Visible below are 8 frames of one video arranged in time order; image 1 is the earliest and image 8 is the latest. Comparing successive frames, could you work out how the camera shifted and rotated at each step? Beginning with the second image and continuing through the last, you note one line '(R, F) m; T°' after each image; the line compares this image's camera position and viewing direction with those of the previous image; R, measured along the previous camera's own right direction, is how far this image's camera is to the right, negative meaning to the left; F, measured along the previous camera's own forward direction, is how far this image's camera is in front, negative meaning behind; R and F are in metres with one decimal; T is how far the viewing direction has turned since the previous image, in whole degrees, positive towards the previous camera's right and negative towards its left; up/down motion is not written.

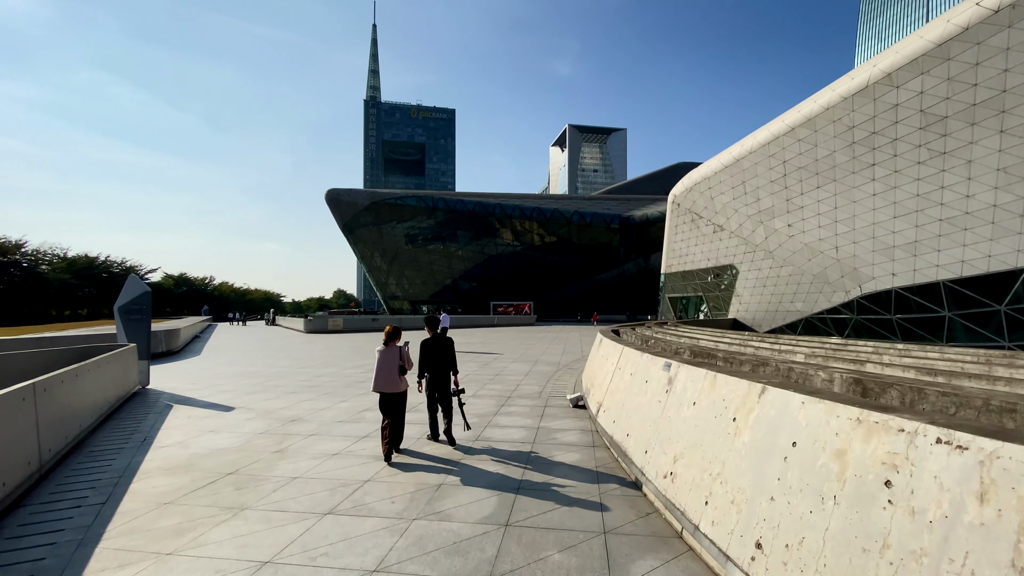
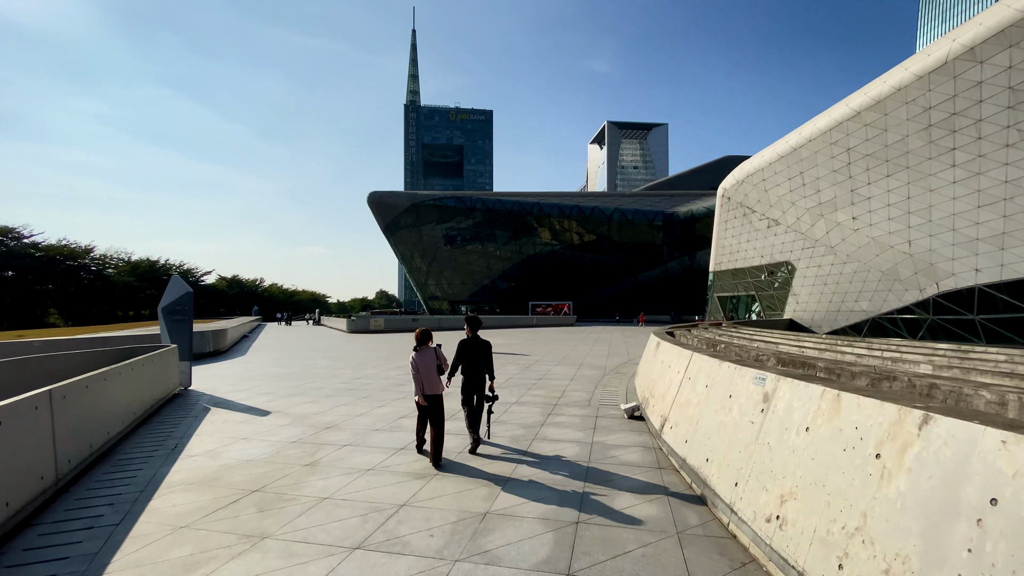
(-0.1, +0.6) m; -5°
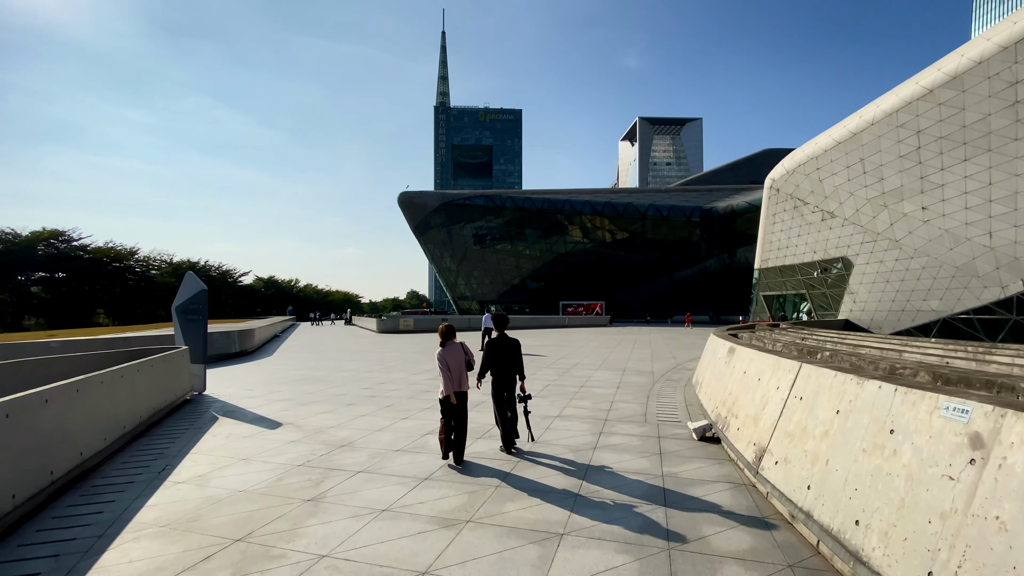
(-0.2, +1.0) m; -4°
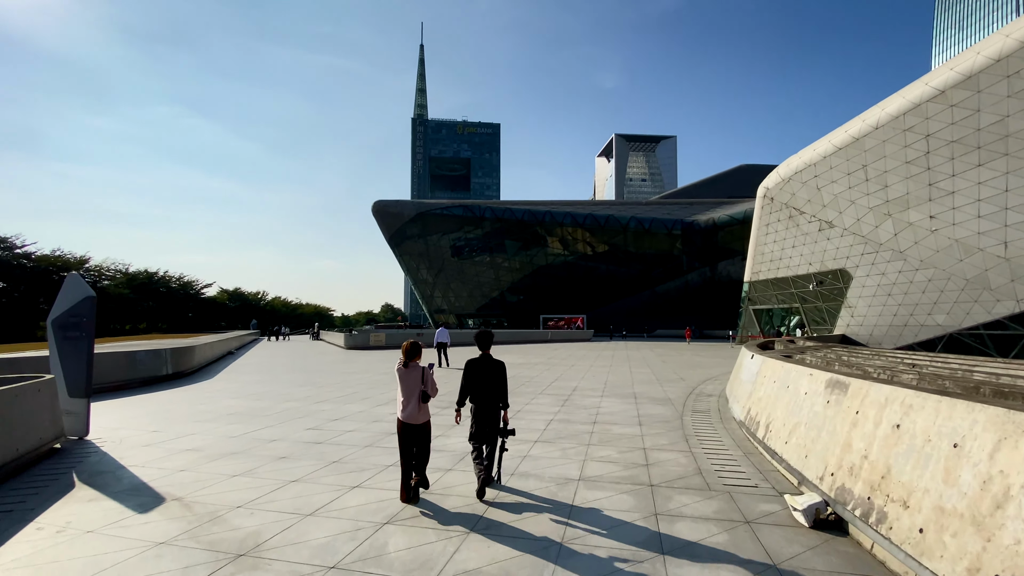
(-0.3, +2.0) m; +3°
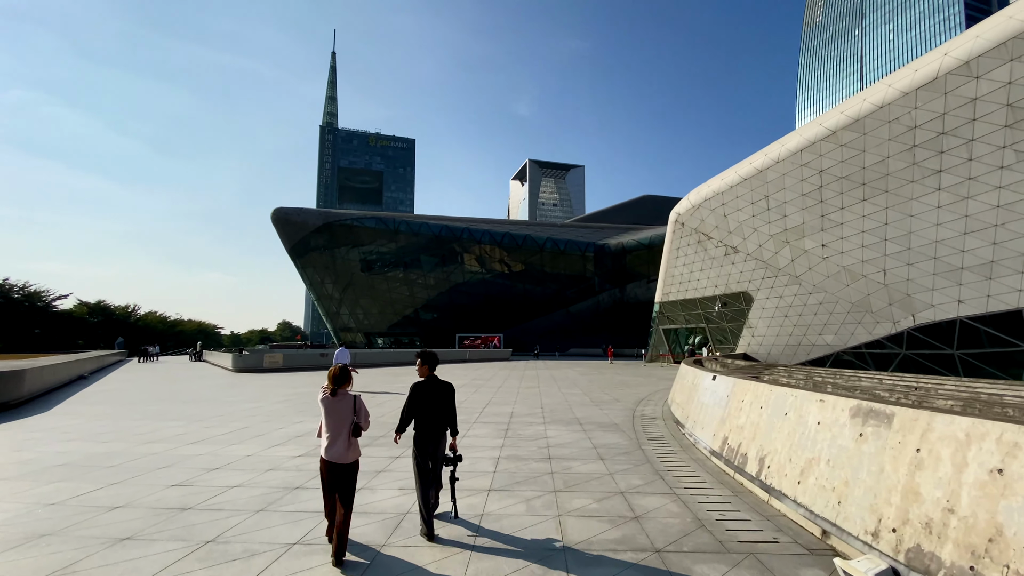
(-0.4, +1.2) m; +11°
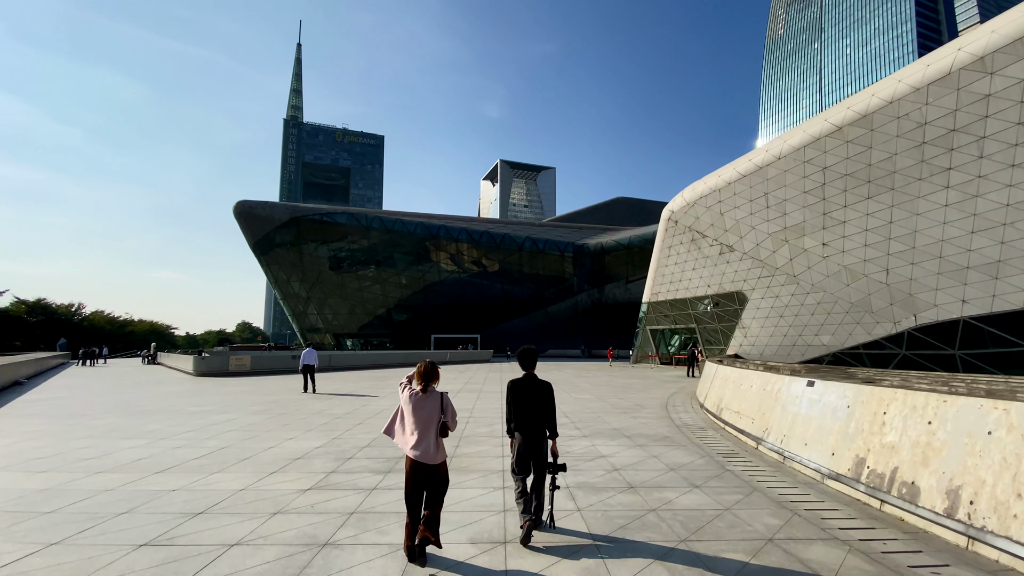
(-1.1, +1.3) m; +4°
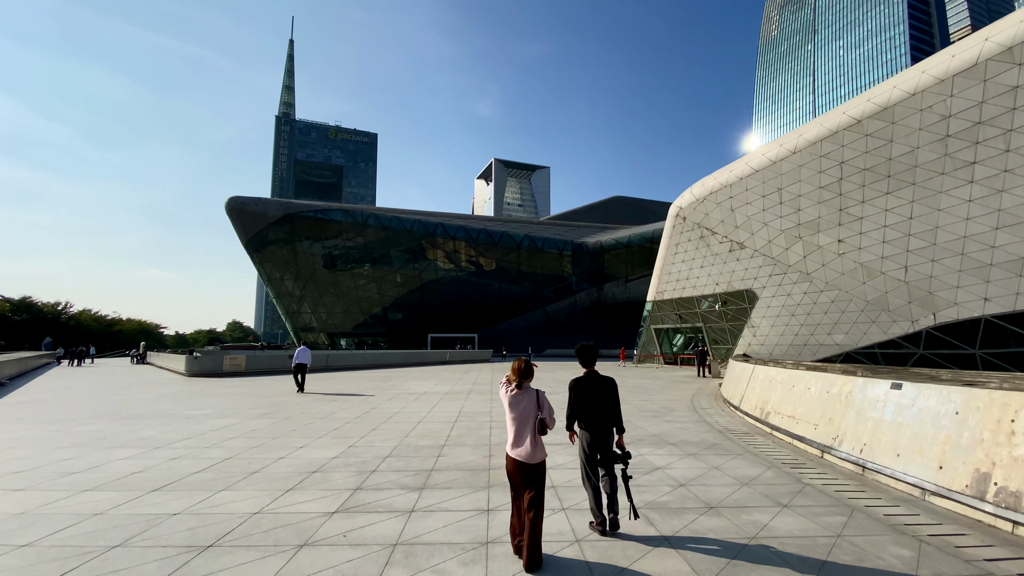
(-0.6, +0.7) m; +1°
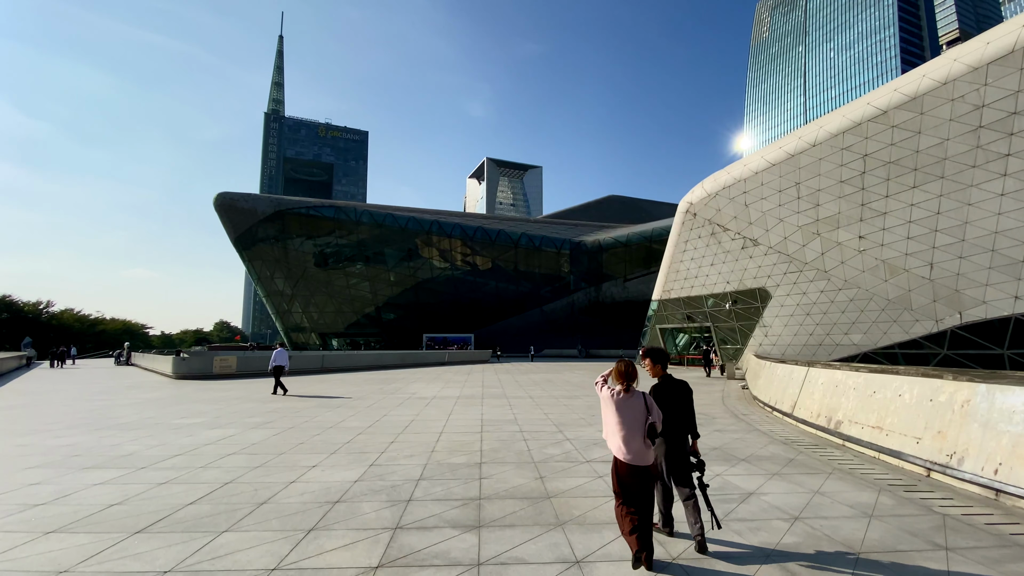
(-0.7, +1.0) m; +1°
